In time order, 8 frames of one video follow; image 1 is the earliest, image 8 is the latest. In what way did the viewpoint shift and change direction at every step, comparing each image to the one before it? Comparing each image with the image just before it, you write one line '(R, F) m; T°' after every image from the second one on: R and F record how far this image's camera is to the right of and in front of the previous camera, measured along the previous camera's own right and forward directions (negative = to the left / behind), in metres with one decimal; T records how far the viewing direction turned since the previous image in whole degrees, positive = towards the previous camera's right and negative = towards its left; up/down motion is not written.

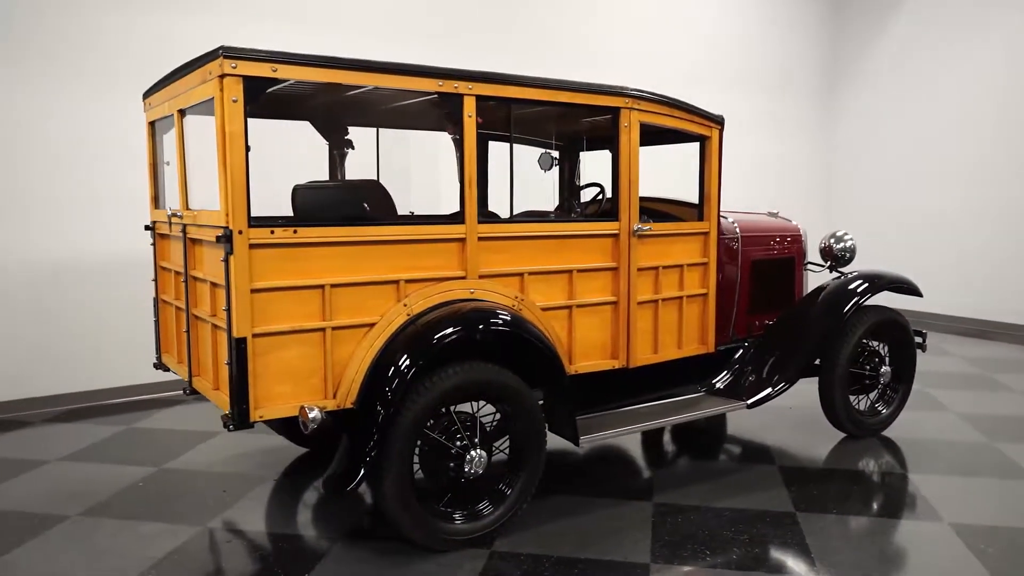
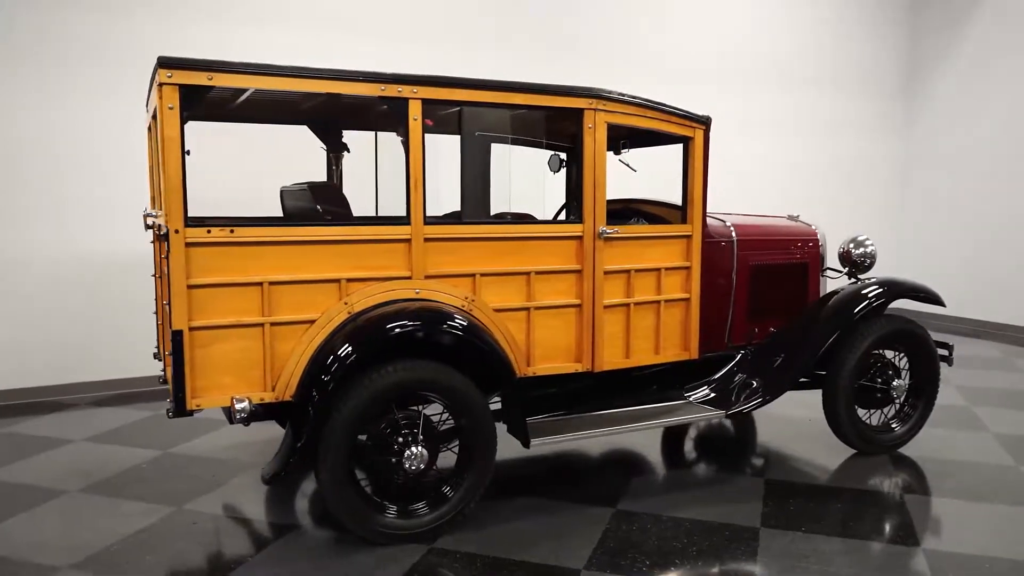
(+0.5, 0.0) m; -7°
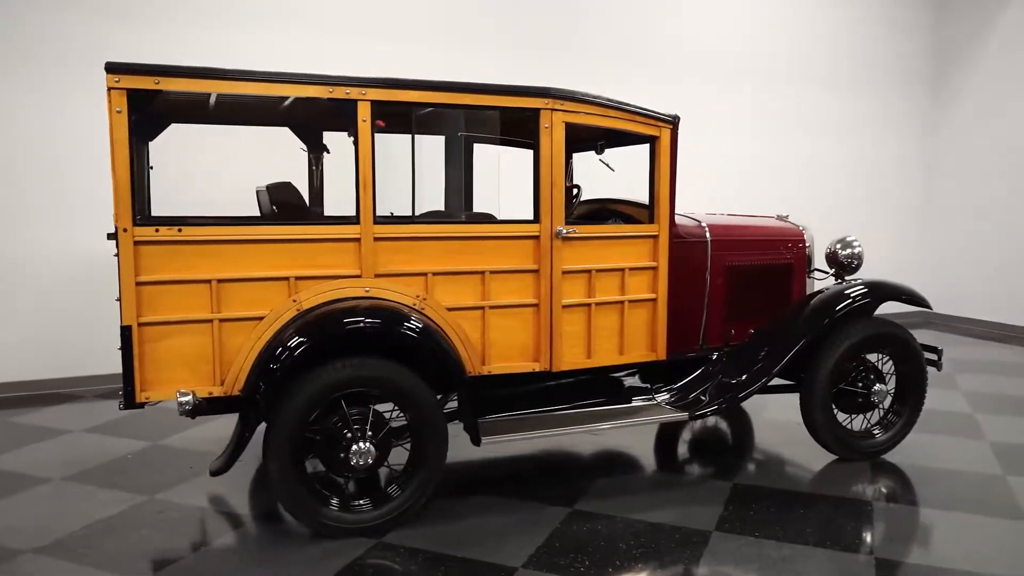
(+0.3, 0.0) m; -3°
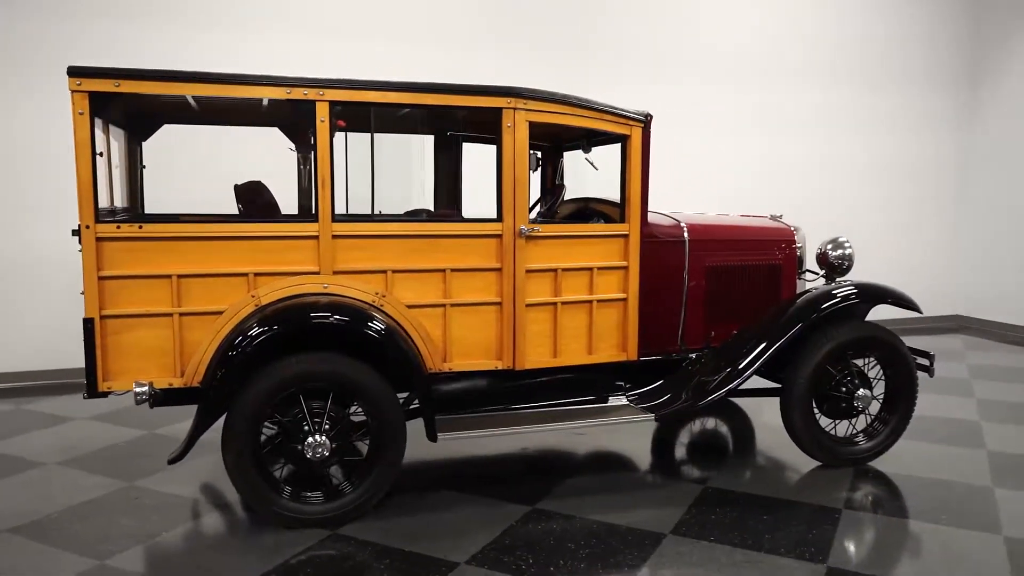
(+0.3, 0.0) m; -3°
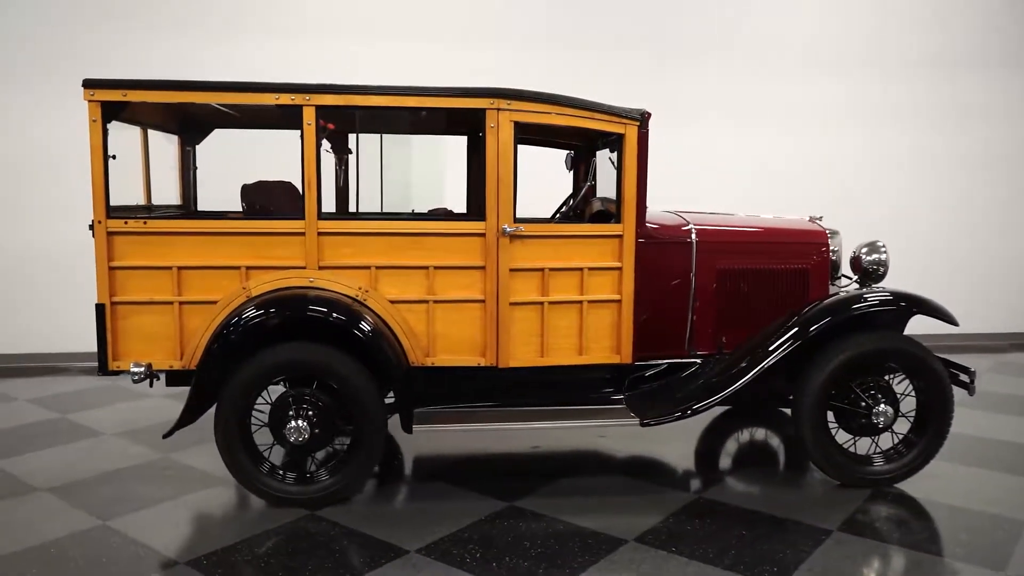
(+0.6, 0.0) m; -10°
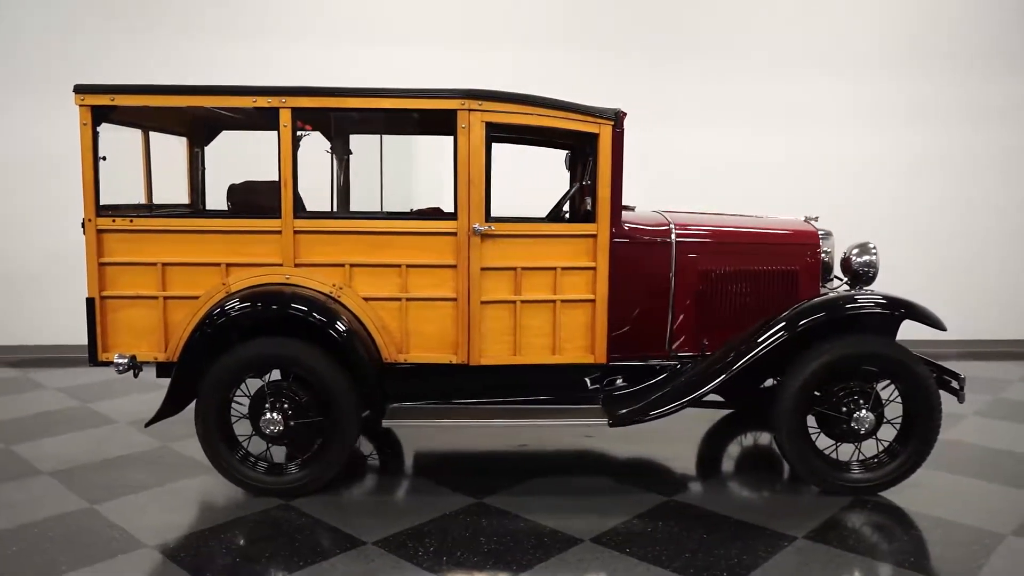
(+0.3, 0.0) m; -4°
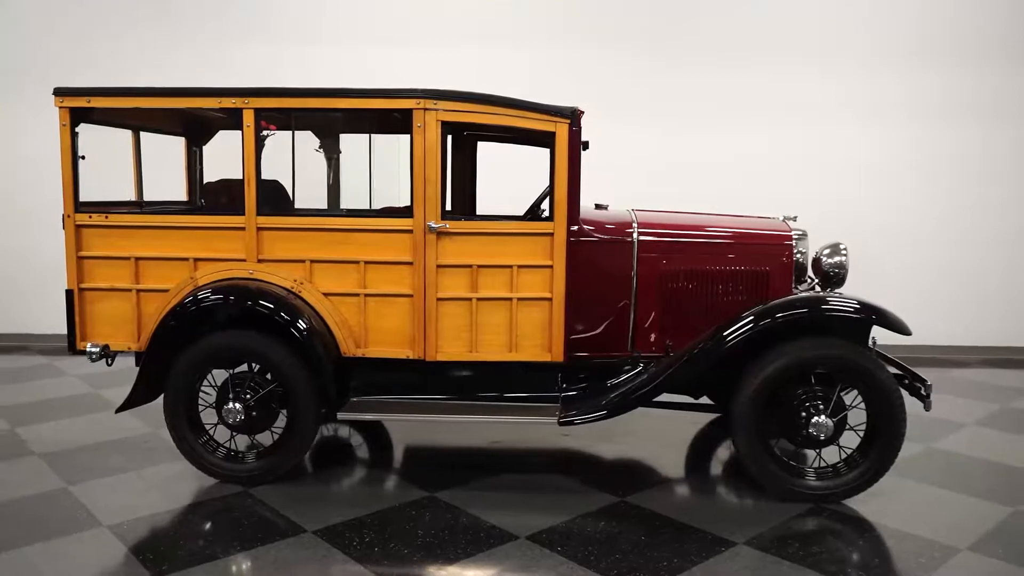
(+0.4, 0.0) m; -4°
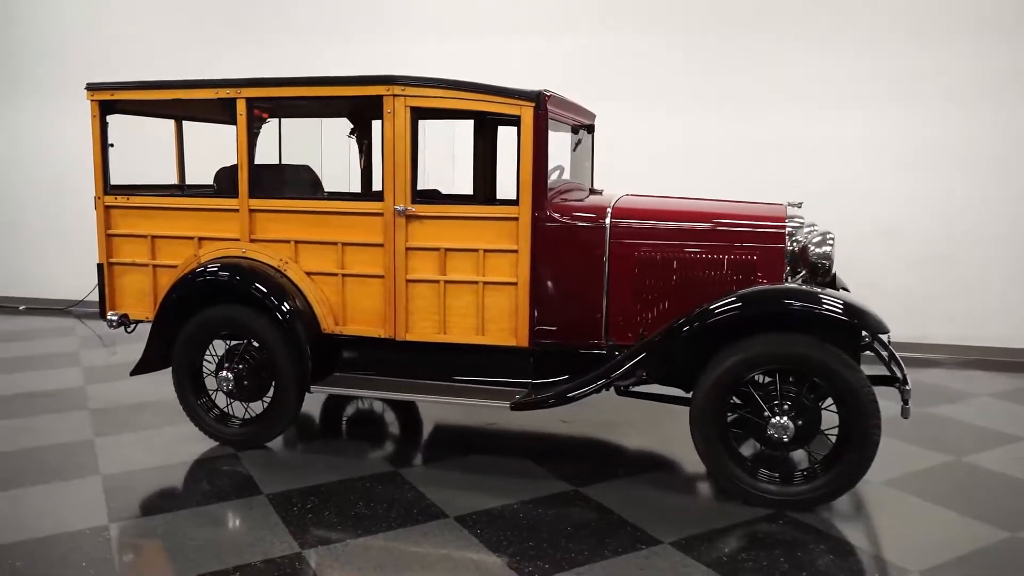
(+0.7, +0.1) m; -11°
